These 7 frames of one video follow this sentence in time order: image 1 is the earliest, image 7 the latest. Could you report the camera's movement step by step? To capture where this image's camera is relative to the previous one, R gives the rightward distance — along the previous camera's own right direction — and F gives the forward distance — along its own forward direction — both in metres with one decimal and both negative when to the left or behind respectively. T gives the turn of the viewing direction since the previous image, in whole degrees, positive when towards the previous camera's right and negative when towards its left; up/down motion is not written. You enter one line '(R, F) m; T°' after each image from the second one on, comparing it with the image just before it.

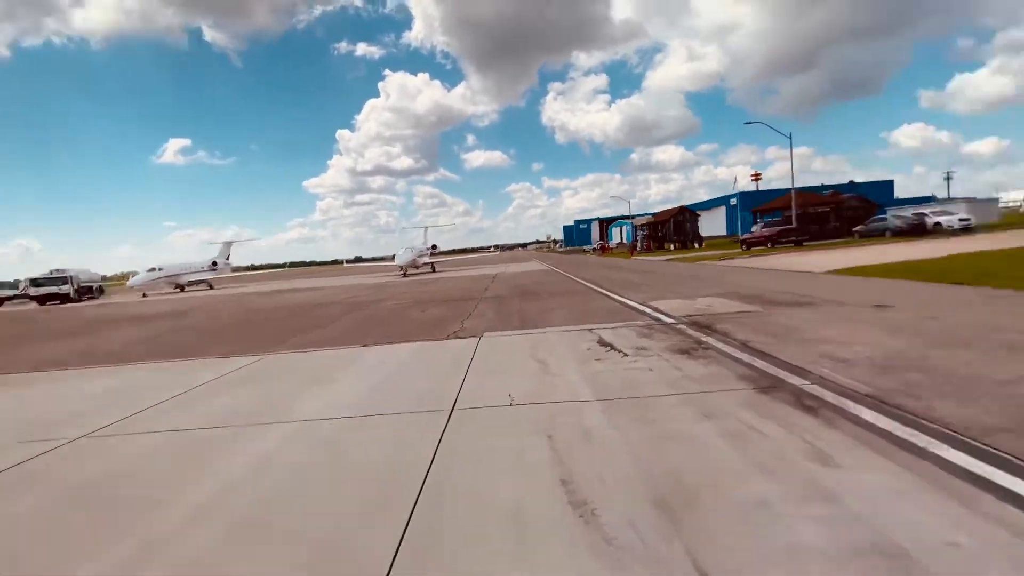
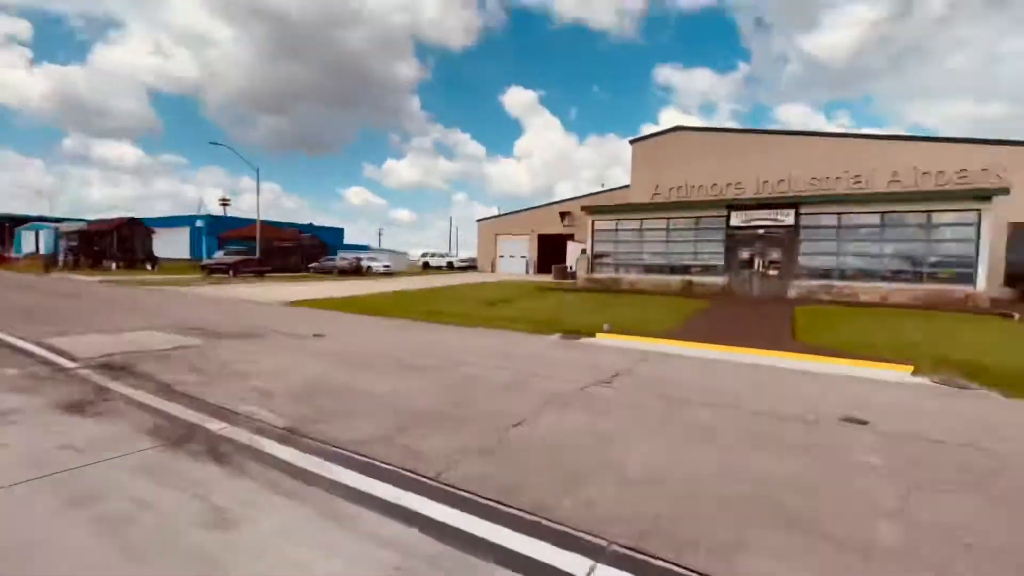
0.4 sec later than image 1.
(-0.5, -1.9) m; -16°
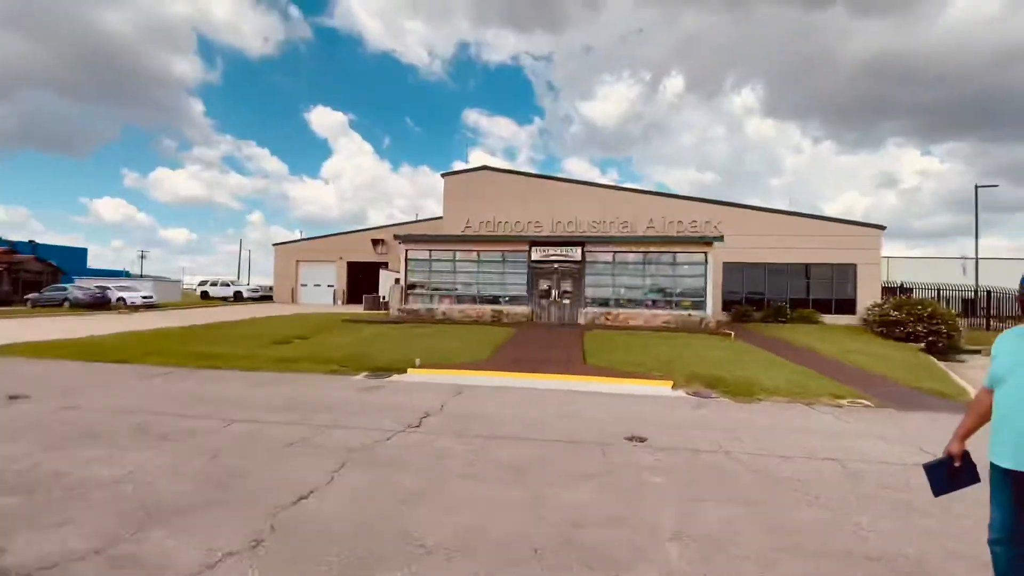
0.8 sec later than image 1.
(+0.2, +0.4) m; +23°
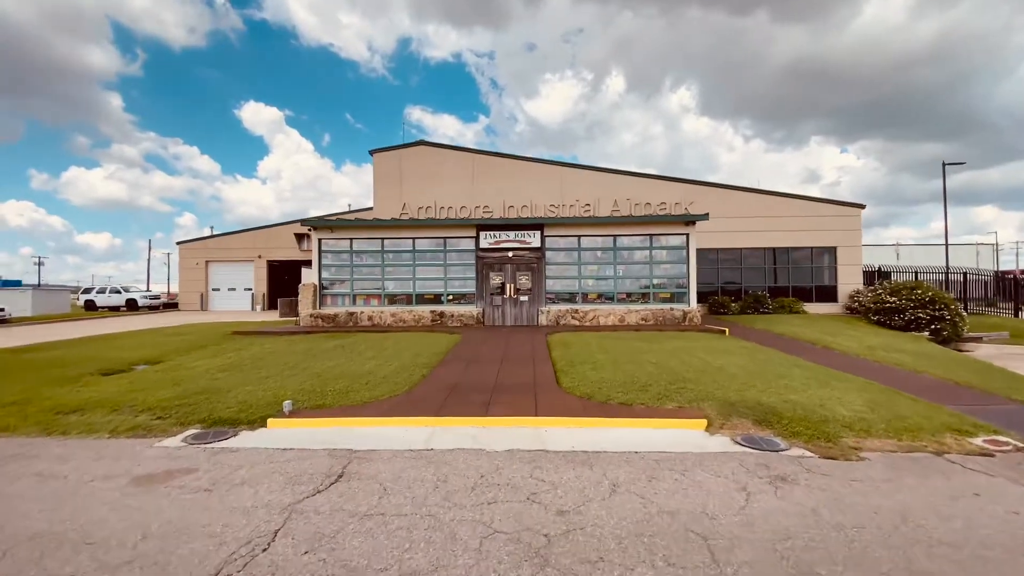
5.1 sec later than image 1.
(+0.3, +4.0) m; +6°
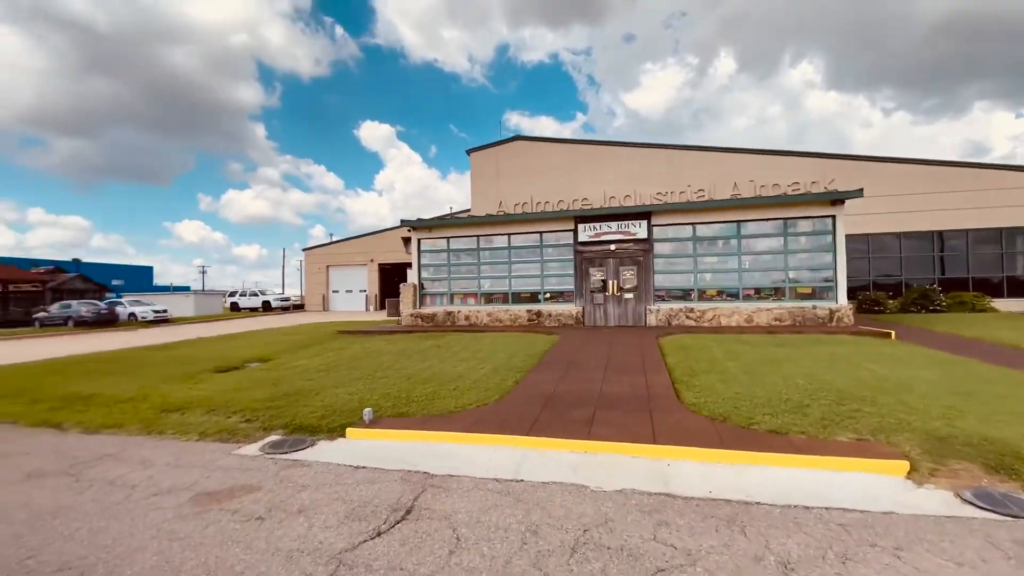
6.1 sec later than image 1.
(-0.1, +1.2) m; -12°
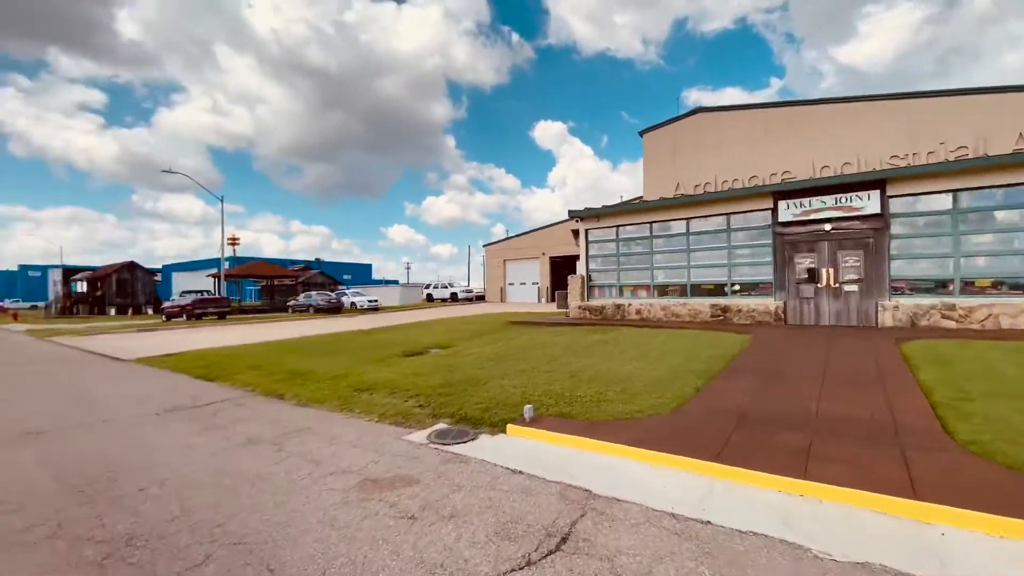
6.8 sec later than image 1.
(0.0, +0.7) m; -21°
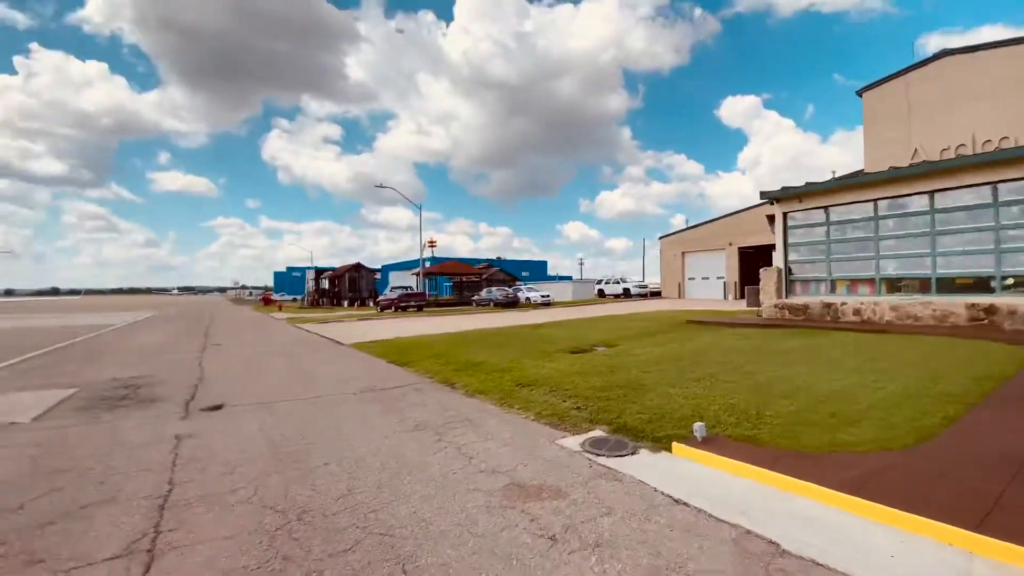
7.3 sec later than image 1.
(+0.1, +0.5) m; -21°
